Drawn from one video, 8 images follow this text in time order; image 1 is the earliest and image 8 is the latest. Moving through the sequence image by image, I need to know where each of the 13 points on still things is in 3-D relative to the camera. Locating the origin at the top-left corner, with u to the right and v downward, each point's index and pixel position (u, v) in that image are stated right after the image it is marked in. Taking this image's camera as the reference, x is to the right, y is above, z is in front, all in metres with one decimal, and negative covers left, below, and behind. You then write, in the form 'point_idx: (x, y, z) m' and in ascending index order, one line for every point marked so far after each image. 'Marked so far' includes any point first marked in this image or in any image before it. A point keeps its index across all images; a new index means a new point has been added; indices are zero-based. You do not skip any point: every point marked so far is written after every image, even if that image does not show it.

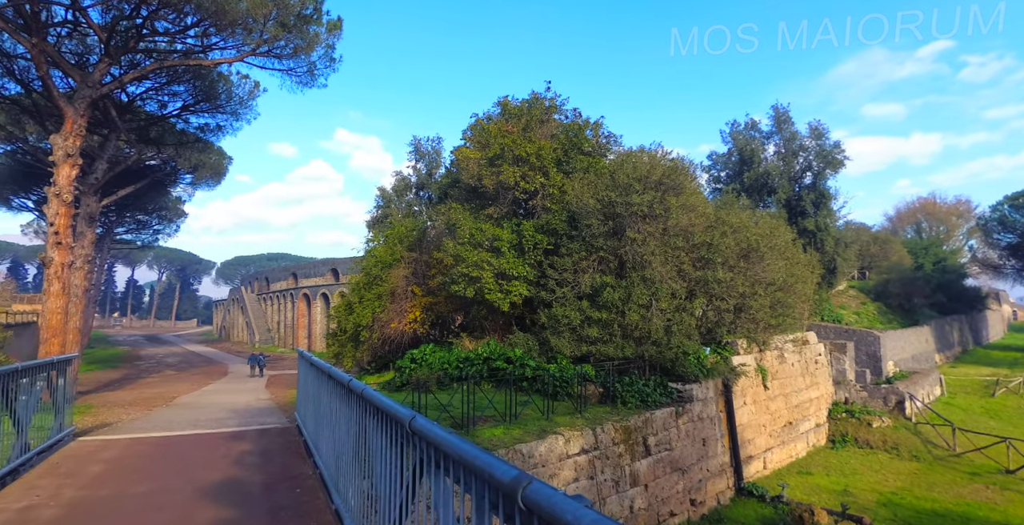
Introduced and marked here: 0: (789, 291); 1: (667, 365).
0: (+6.5, -0.7, +13.5) m
1: (+2.9, -1.9, +11.0) m
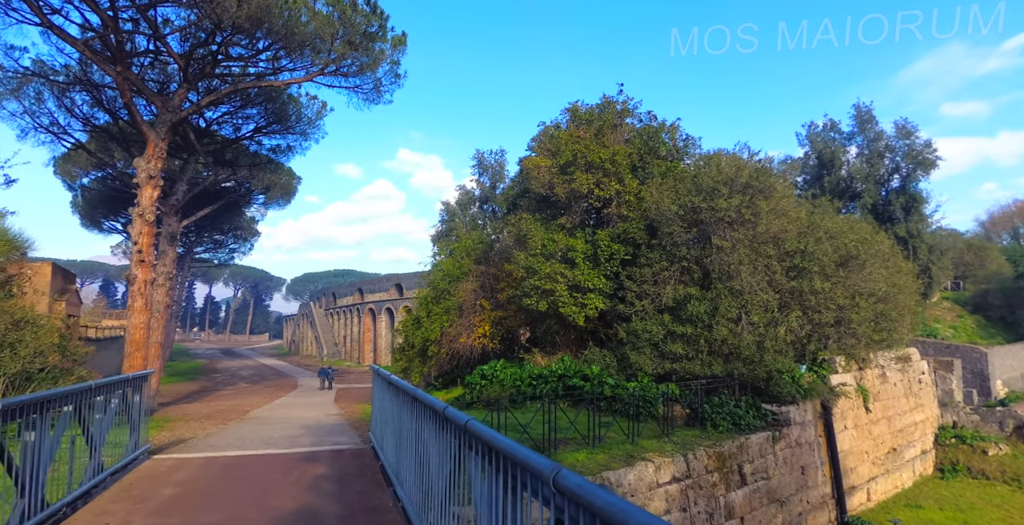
0: (+8.1, -0.9, +12.3) m
1: (+4.3, -2.1, +10.0) m
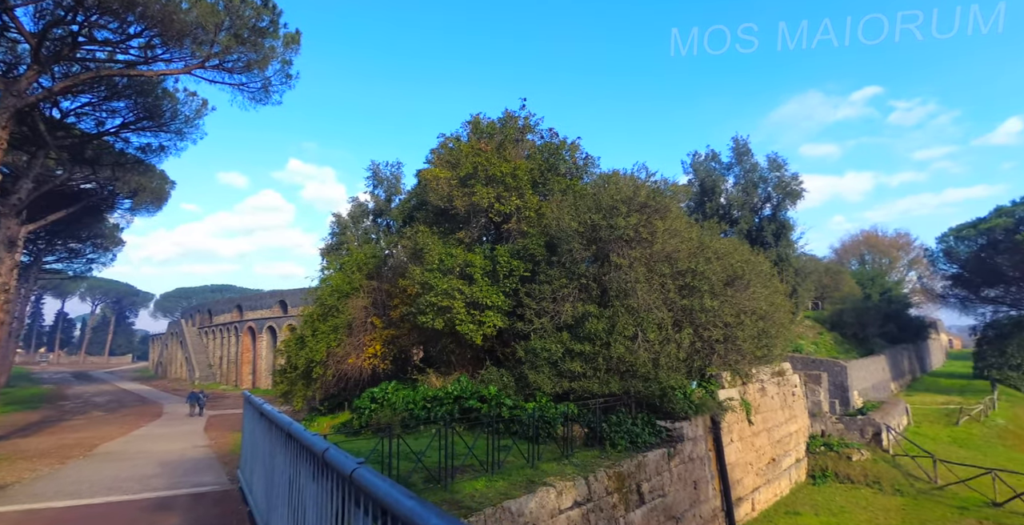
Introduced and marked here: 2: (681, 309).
0: (+5.8, -1.3, +13.0) m
1: (+2.5, -2.4, +10.1) m
2: (+3.1, -0.9, +10.8) m
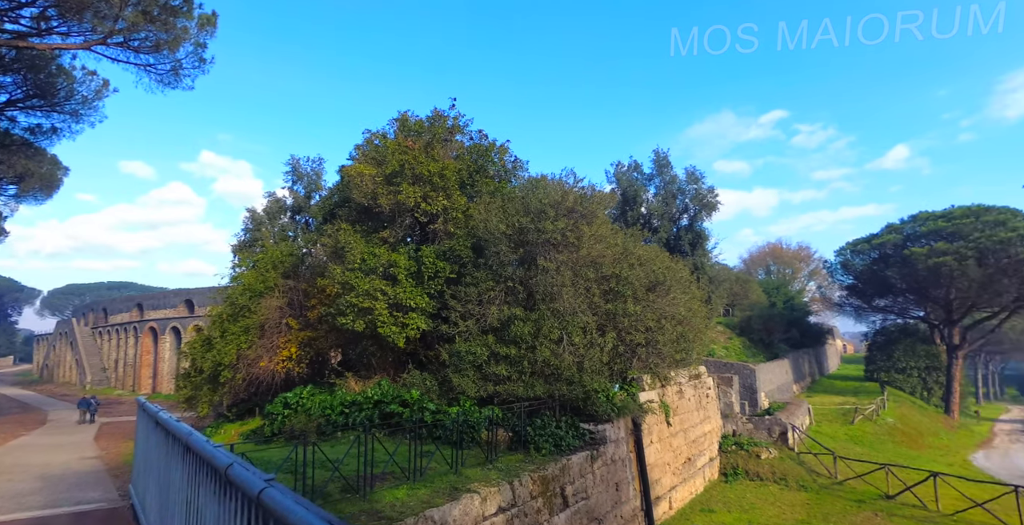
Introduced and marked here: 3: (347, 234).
0: (+4.2, -1.5, +13.5) m
1: (+1.2, -2.5, +10.2) m
2: (+1.8, -1.0, +10.9) m
3: (-3.3, +0.6, +11.6) m
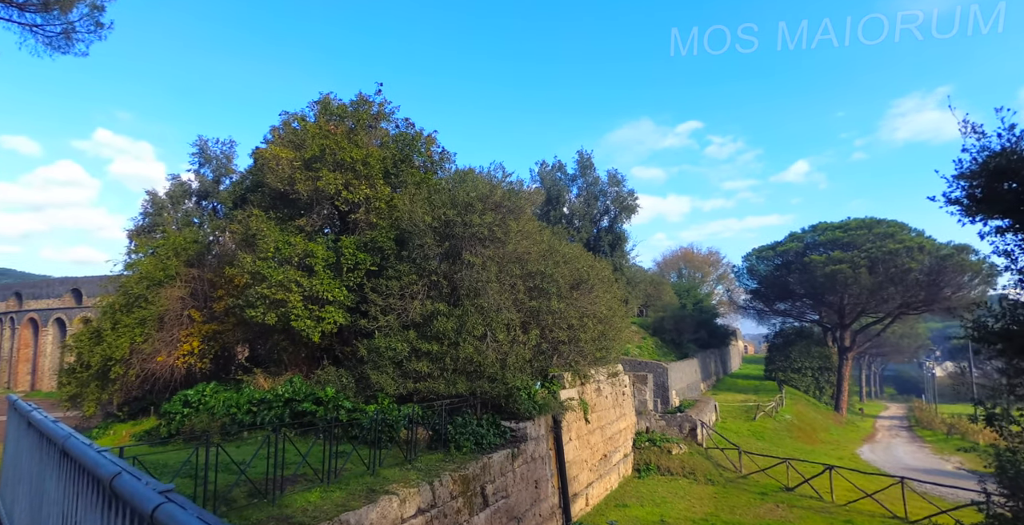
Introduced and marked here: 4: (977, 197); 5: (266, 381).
0: (+2.3, -1.5, +13.8) m
1: (-0.2, -2.4, +10.1) m
2: (+0.3, -0.9, +10.9) m
3: (-4.7, +0.8, +10.8) m
4: (+5.7, +0.8, +6.9) m
5: (-4.5, -2.2, +10.7) m
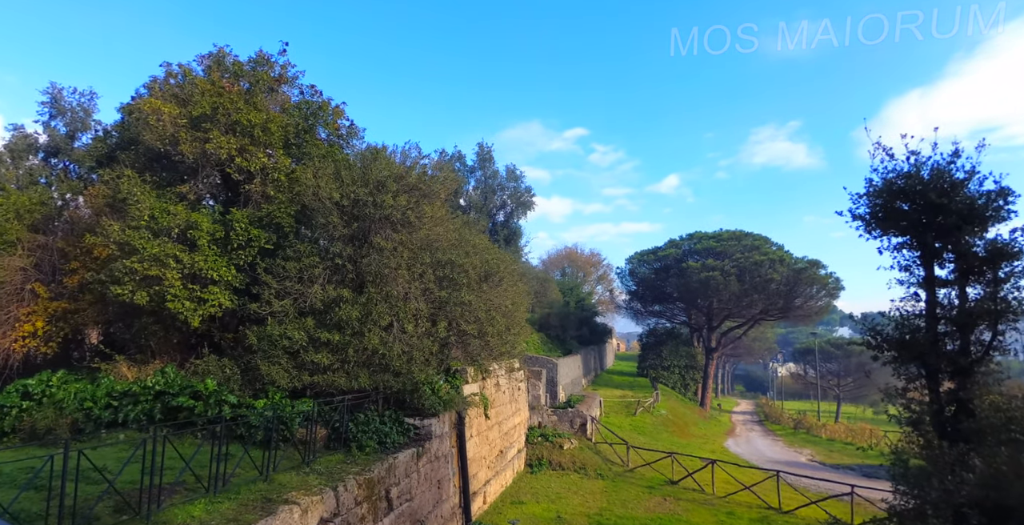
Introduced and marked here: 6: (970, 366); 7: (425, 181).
0: (+0.1, -1.3, +13.6) m
1: (-1.8, -2.2, +9.4) m
2: (-1.3, -0.7, +10.3) m
3: (-6.1, +1.3, +9.3) m
4: (+4.8, +0.6, +7.5) m
5: (-6.1, -1.7, +9.2) m
6: (+5.1, -1.1, +6.4) m
7: (-1.6, +1.5, +10.4) m
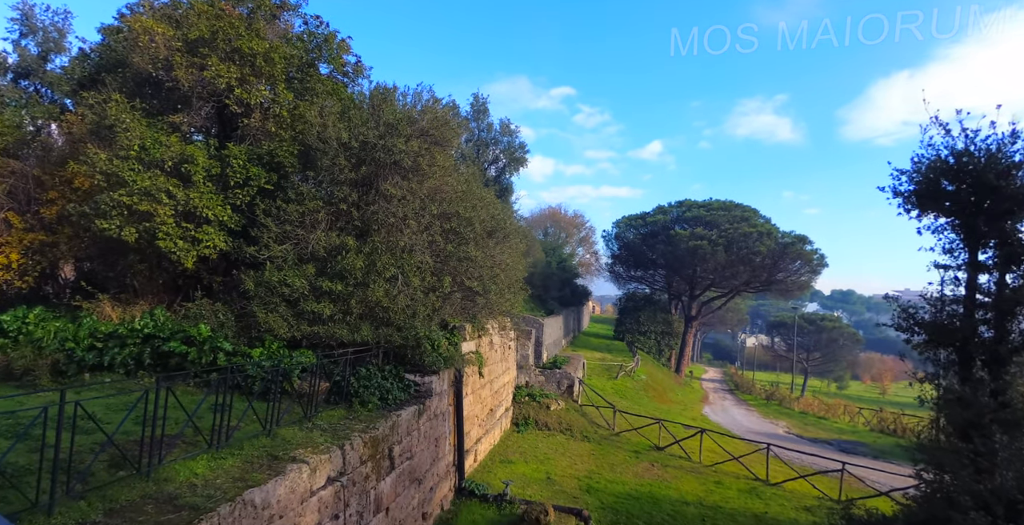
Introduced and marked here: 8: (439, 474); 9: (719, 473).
0: (+0.1, -0.4, +13.2) m
1: (-1.7, -1.4, +9.1) m
2: (-1.2, +0.1, +9.9) m
3: (-5.8, +2.3, +8.6) m
4: (+5.1, +0.9, +7.2) m
5: (-6.0, -0.7, +8.7) m
6: (+5.4, -1.0, +6.3) m
7: (-1.3, +2.3, +9.8) m
8: (-1.2, -3.5, +9.5) m
9: (+4.7, -4.8, +13.2) m
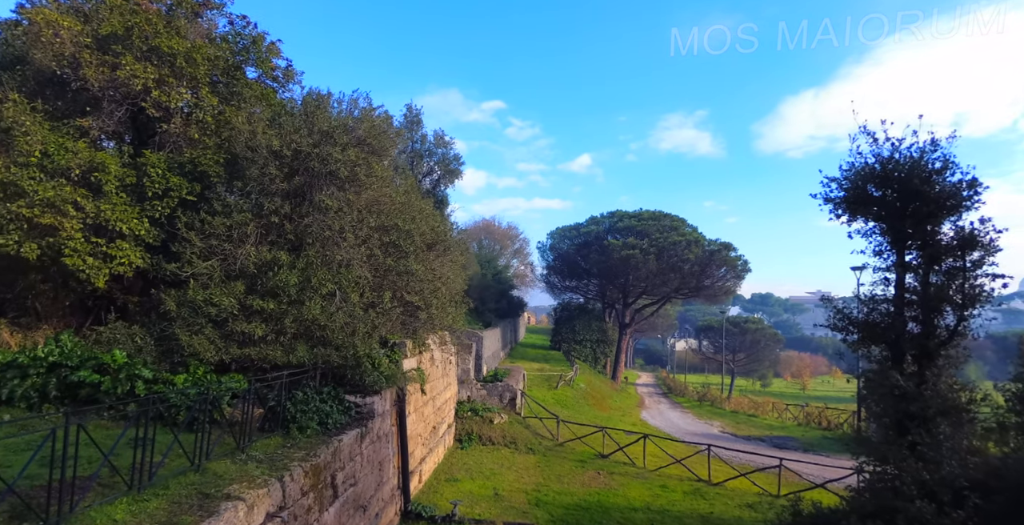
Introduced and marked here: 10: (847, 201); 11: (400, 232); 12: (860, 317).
0: (-1.3, -0.6, +12.9) m
1: (-2.5, -1.6, +8.6) m
2: (-2.1, -0.1, +9.5) m
3: (-6.6, +2.0, +7.7) m
4: (+4.4, +0.8, +7.6) m
5: (-6.7, -1.0, +7.8) m
6: (+4.8, -1.0, +6.6) m
7: (-2.3, +2.1, +9.5) m
8: (-2.0, -3.7, +9.0) m
9: (+3.5, -5.0, +13.4) m
10: (+4.4, +0.8, +7.6) m
11: (-1.9, +0.5, +9.8) m
12: (+4.5, -0.7, +7.5) m
